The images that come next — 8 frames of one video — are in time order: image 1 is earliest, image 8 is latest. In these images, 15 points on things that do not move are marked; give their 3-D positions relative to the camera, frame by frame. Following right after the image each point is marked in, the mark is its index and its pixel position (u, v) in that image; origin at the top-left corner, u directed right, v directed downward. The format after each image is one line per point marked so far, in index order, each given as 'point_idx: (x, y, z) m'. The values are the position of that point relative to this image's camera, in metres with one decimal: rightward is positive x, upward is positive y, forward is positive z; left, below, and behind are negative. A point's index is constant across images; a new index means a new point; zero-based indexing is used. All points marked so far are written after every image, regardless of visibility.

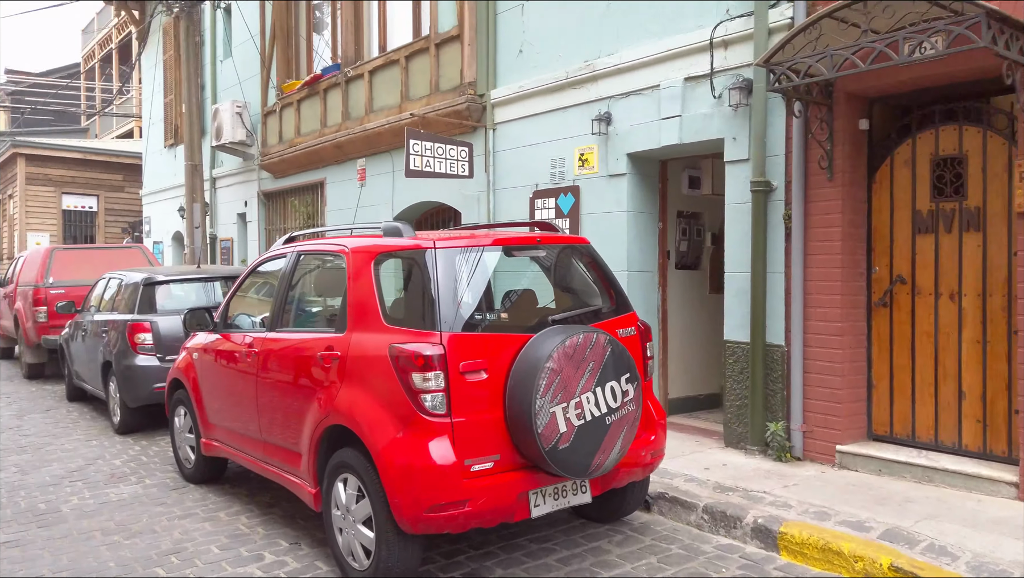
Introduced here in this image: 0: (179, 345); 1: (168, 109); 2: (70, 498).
0: (-3.6, -0.6, +7.8) m
1: (-7.8, +4.1, +16.7) m
2: (-3.6, -1.7, +6.0) m
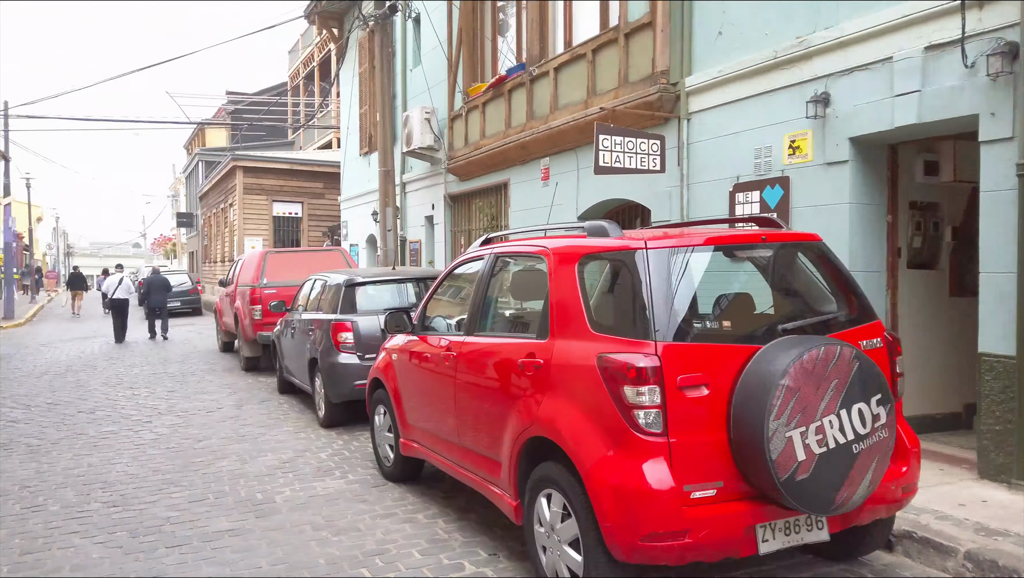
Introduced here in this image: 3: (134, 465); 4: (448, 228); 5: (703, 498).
0: (-1.5, -0.6, +8.1) m
1: (-3.5, +4.1, +17.6) m
2: (-2.0, -1.7, +6.3) m
3: (-3.5, -1.6, +6.8) m
4: (-1.2, +1.1, +13.8) m
5: (+1.0, -1.1, +3.9) m
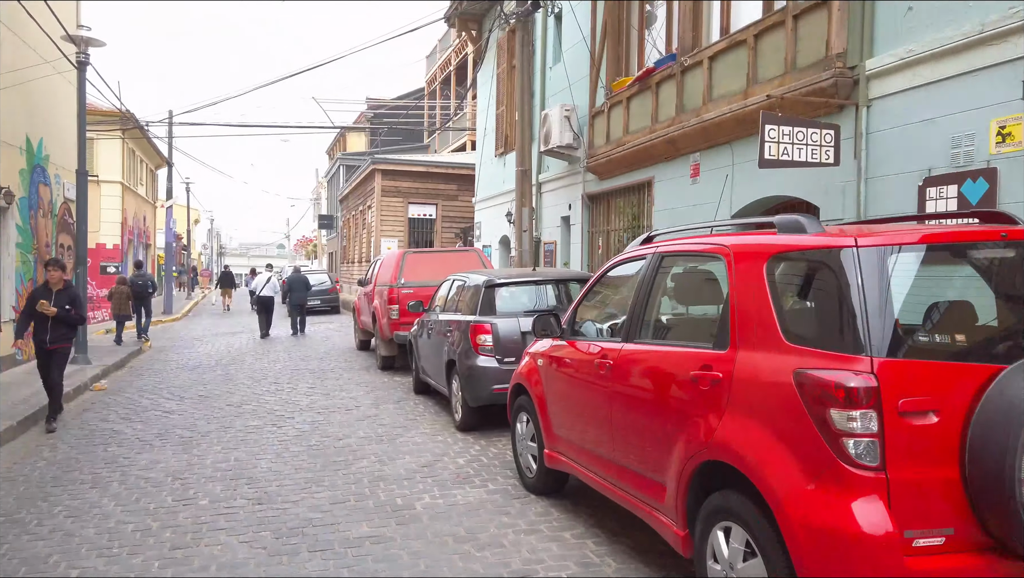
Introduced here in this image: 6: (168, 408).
0: (+0.1, -0.6, +7.7) m
1: (-0.3, +4.0, +17.5) m
2: (-0.7, -1.7, +6.0) m
3: (-2.1, -1.6, +6.8) m
4: (+1.3, +1.1, +13.3) m
5: (+1.8, -1.1, +3.2) m
6: (-4.4, -1.6, +9.3) m
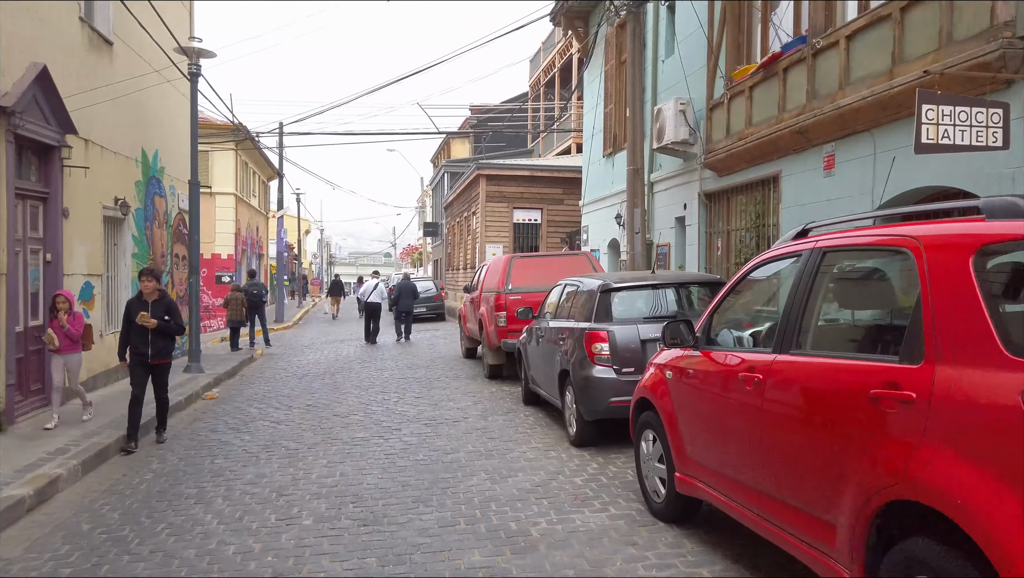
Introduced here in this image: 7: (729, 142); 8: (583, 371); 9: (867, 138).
0: (+1.2, -0.6, +7.0) m
1: (+2.2, +3.9, +16.8) m
2: (+0.2, -1.7, +5.5) m
3: (-1.1, -1.6, +6.4) m
4: (+3.2, +1.0, +12.4) m
5: (+2.3, -1.1, +2.3) m
6: (-3.0, -1.6, +9.3) m
7: (+3.3, +2.2, +11.2) m
8: (+0.7, -0.8, +7.2) m
9: (+4.3, +1.8, +8.9) m
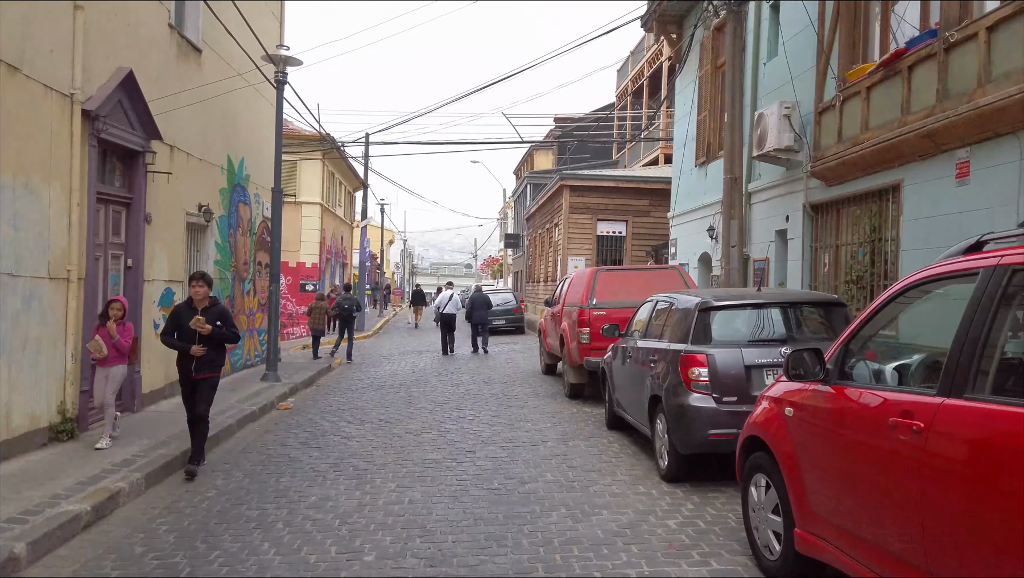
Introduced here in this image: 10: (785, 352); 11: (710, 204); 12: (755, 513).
0: (+1.9, -0.8, +6.2) m
1: (+4.1, +3.5, +15.9) m
2: (+0.7, -1.8, +4.8) m
3: (-0.4, -1.7, +5.8) m
4: (+4.5, +0.7, +11.4) m
5: (+2.5, -1.2, +1.4) m
6: (-2.0, -1.8, +8.9) m
7: (+4.5, +1.9, +10.2) m
8: (+1.4, -0.9, +6.5) m
9: (+5.3, +1.6, +7.8) m
10: (+2.3, -0.5, +6.2) m
11: (+4.1, +1.8, +15.3) m
12: (+1.6, -1.5, +5.0) m
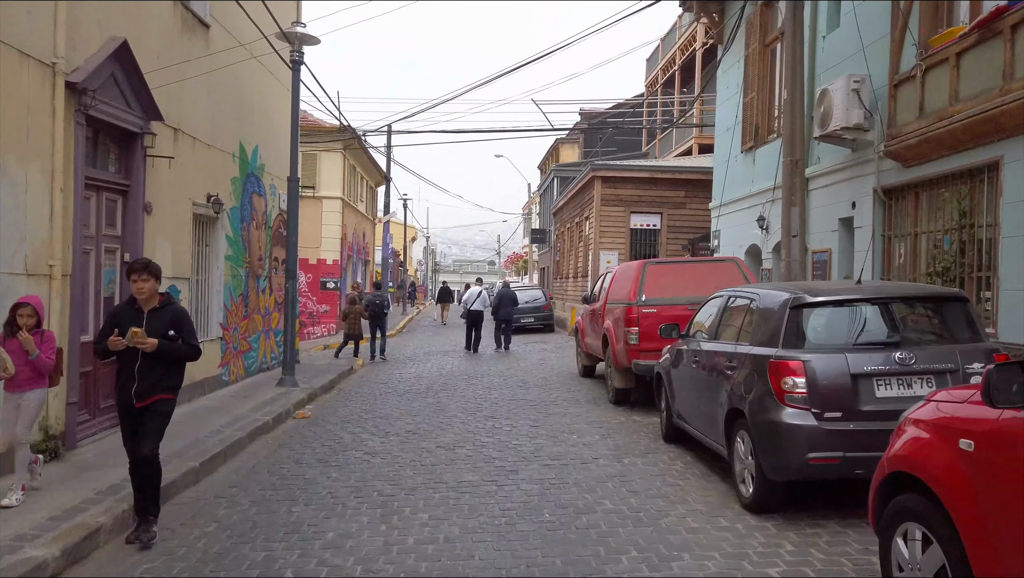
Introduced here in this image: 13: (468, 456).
0: (+2.3, -0.8, +5.1) m
1: (+4.7, +3.6, +14.8) m
2: (+1.1, -1.8, +3.7) m
3: (-0.1, -1.7, +4.8) m
4: (+5.1, +0.8, +10.2) m
5: (+2.8, -1.2, +0.3) m
6: (-1.5, -1.7, +7.9) m
7: (+5.0, +2.0, +9.0) m
8: (+1.8, -0.9, +5.4) m
9: (+5.7, +1.6, +6.6) m
10: (+2.7, -0.5, +5.1) m
11: (+4.7, +1.9, +14.1) m
12: (+2.0, -1.5, +3.9) m
13: (-0.4, -1.7, +7.5) m
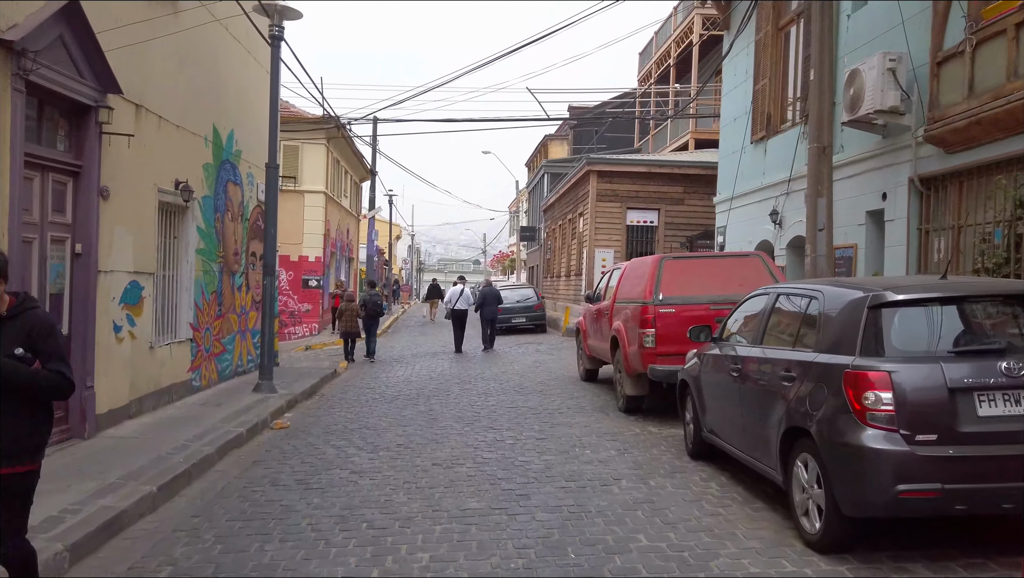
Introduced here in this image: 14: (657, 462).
0: (+2.4, -0.7, +4.2) m
1: (+4.6, +3.7, +13.9) m
2: (+1.2, -1.8, +2.8) m
3: (+0.1, -1.7, +3.8) m
4: (+5.1, +0.8, +9.4) m
5: (+3.0, -1.1, -0.6) m
6: (-1.4, -1.7, +6.9) m
7: (+5.1, +2.0, +8.1) m
8: (+2.0, -0.9, +4.4) m
9: (+5.8, +1.7, +5.7) m
10: (+2.8, -0.4, +4.2) m
11: (+4.7, +1.9, +13.2) m
12: (+2.1, -1.4, +3.0) m
13: (-0.4, -1.7, +6.6) m
14: (+1.4, -1.6, +6.9) m
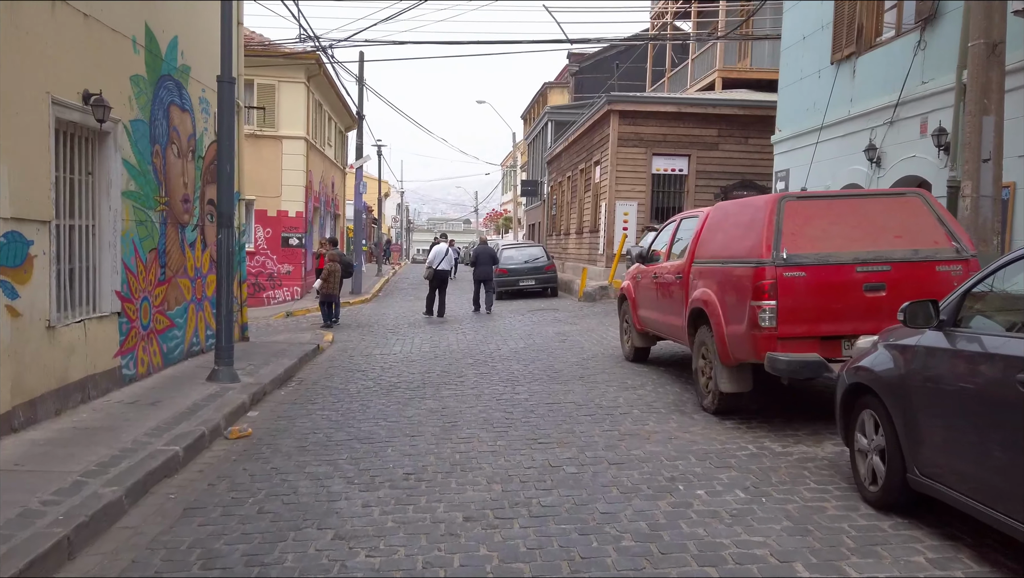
0: (+3.0, -0.6, +1.6) m
1: (+5.0, +4.3, +11.1) m
2: (+1.8, -1.7, +0.2) m
3: (+0.6, -1.6, +1.2) m
4: (+5.5, +1.2, +6.7) m
5: (+3.6, -1.3, -3.2) m
6: (-1.0, -1.4, +4.3) m
7: (+5.5, +2.4, +5.4) m
8: (+2.5, -0.7, +1.8) m
9: (+6.3, +1.9, +3.0) m
10: (+3.3, -0.3, +1.5) m
11: (+5.1, +2.5, +10.5) m
12: (+2.7, -1.4, +0.4) m
13: (+0.1, -1.4, +4.0) m
14: (+1.9, -1.4, +4.3) m
